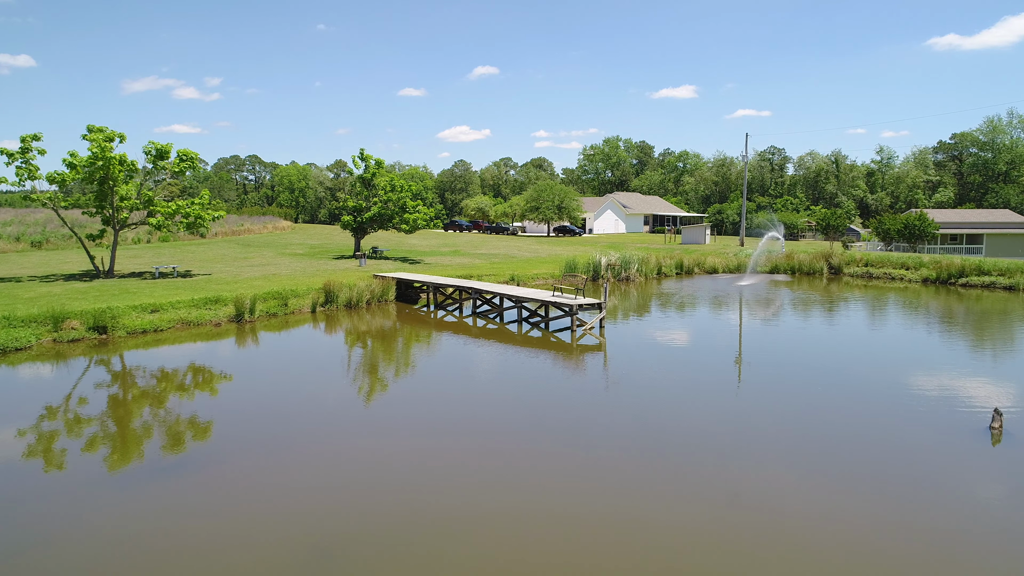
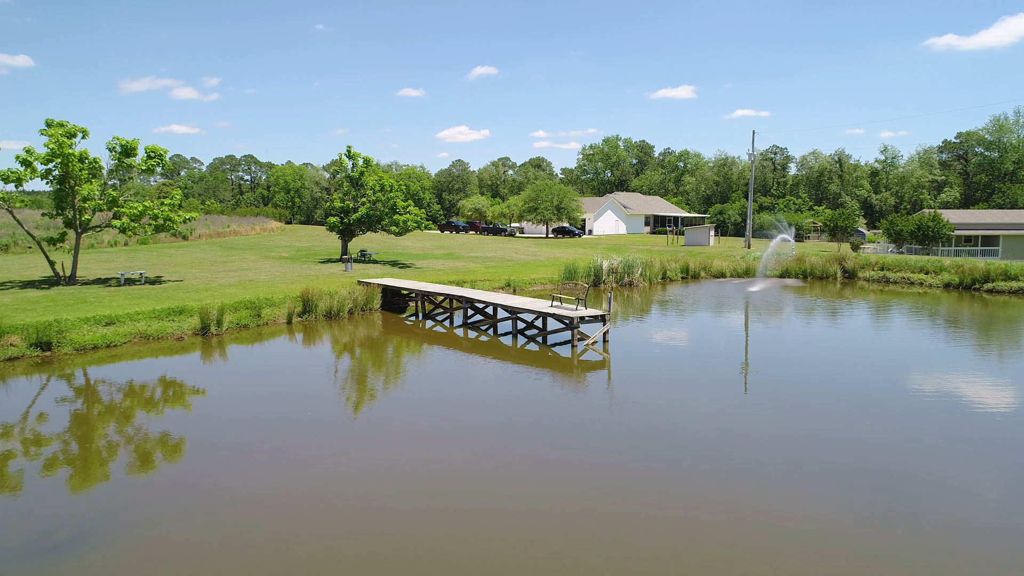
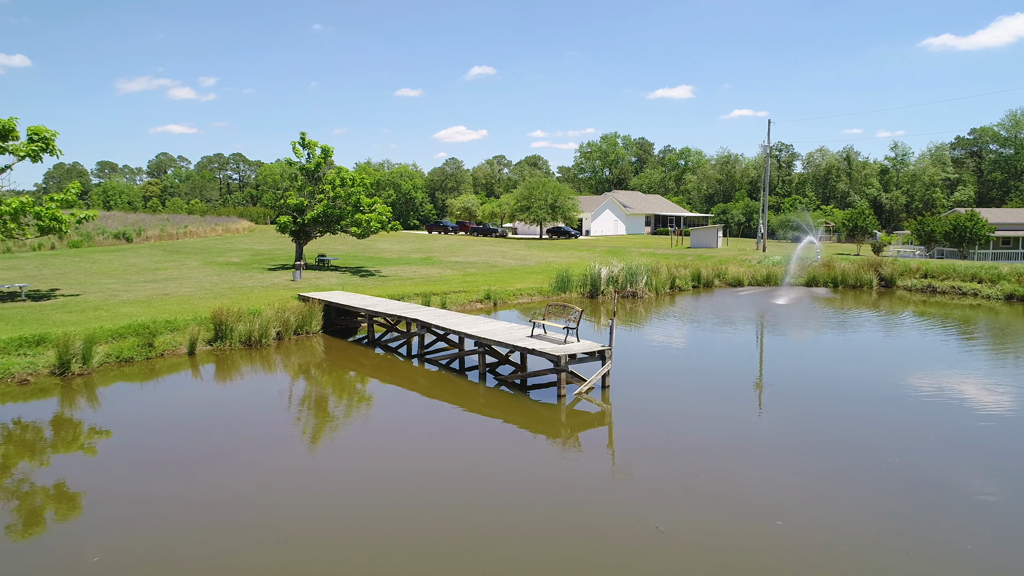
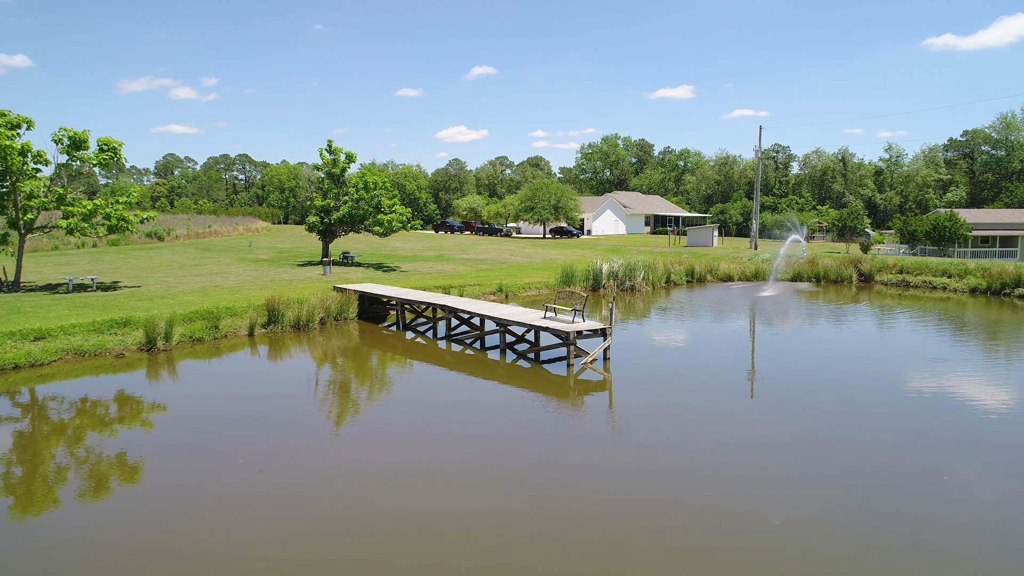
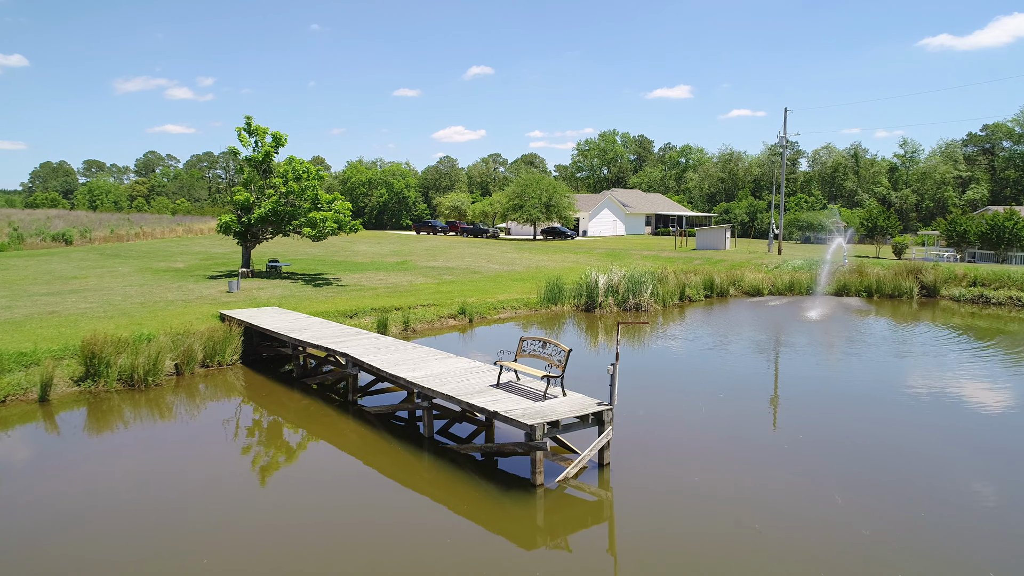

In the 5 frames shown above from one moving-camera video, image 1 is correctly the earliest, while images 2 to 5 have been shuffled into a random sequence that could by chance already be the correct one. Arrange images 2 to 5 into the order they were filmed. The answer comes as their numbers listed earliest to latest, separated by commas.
2, 4, 3, 5
